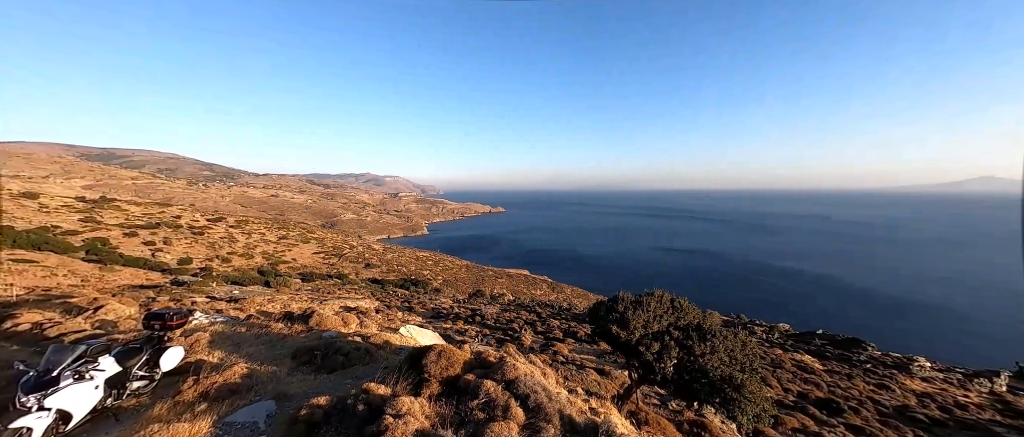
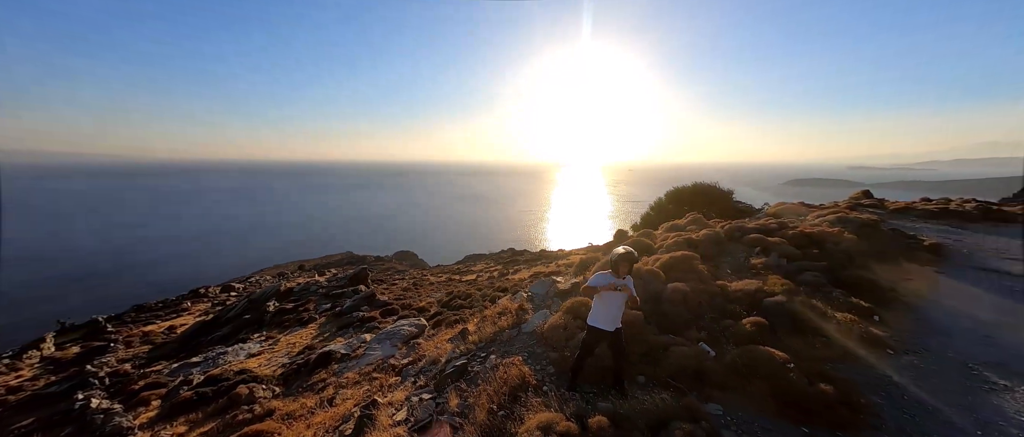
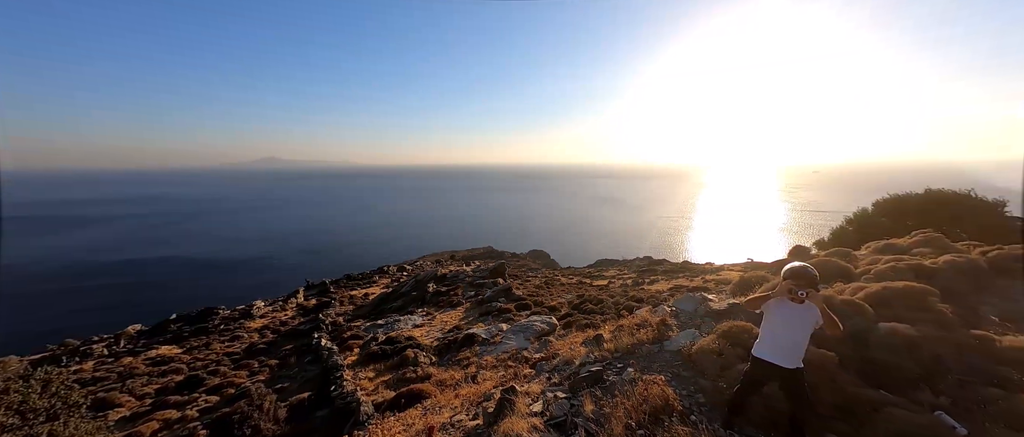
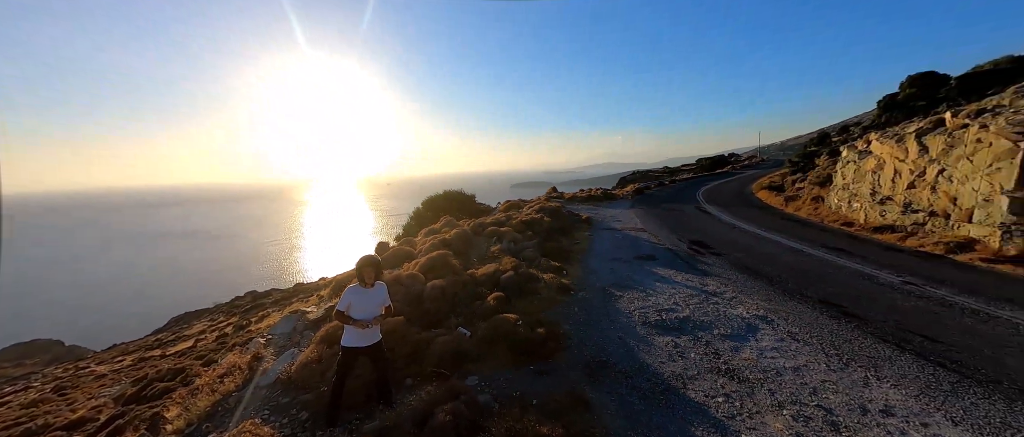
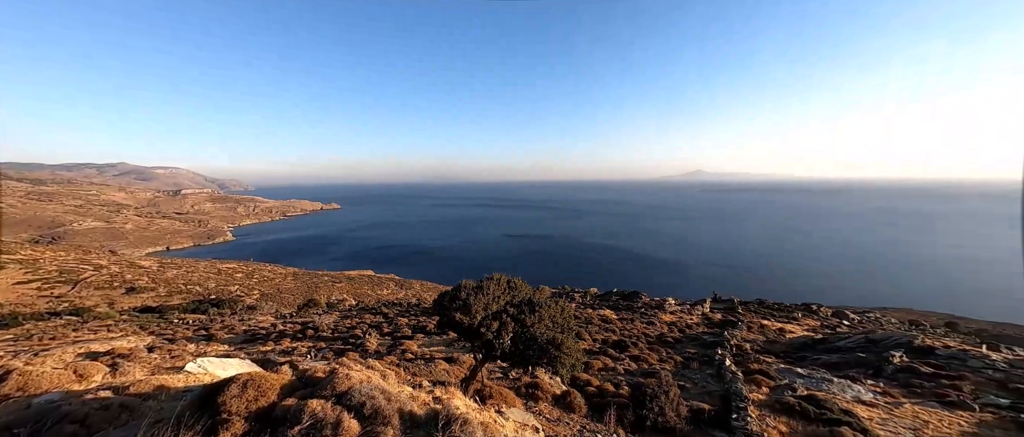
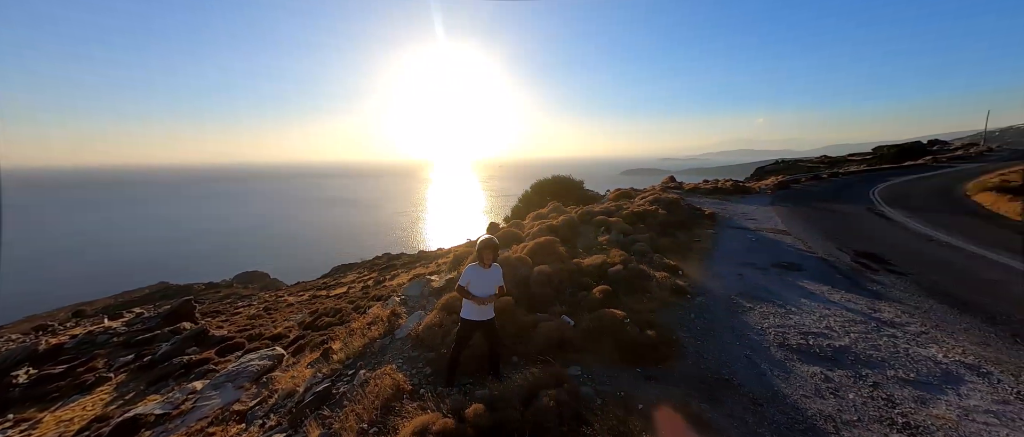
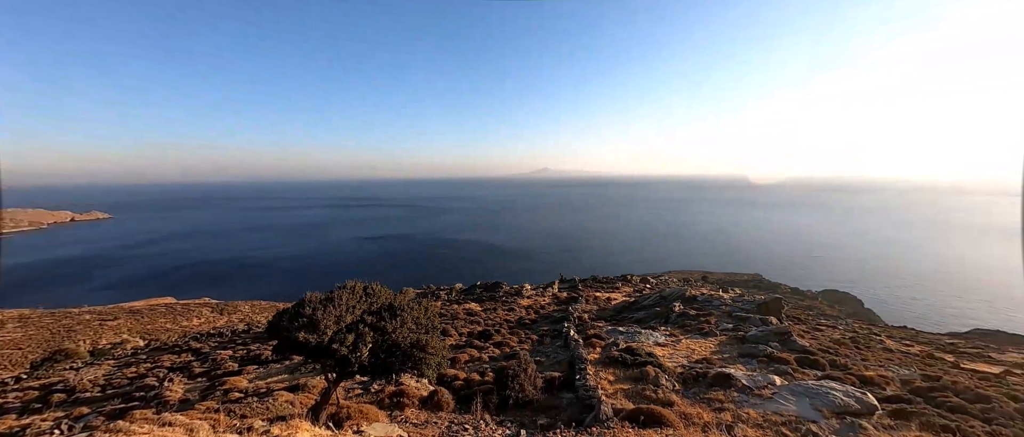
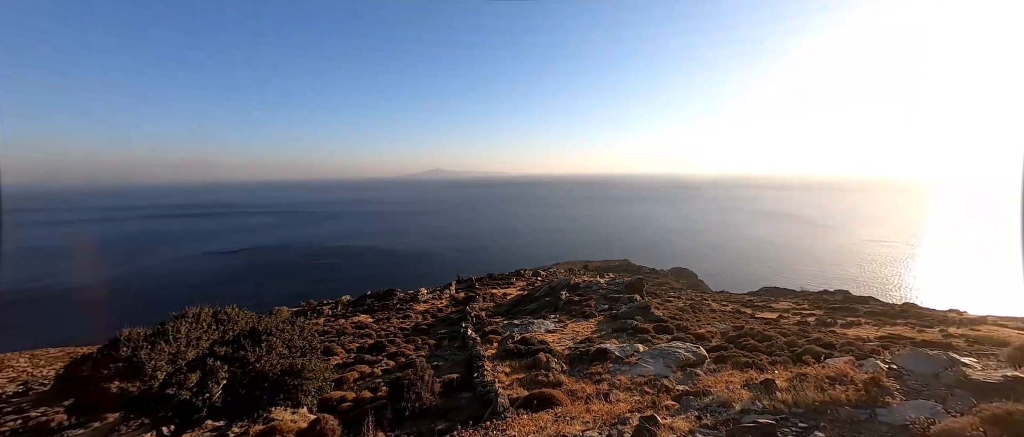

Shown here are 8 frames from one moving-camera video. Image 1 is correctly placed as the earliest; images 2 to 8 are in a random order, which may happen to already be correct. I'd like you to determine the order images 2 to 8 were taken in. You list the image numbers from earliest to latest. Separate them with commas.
5, 7, 8, 3, 2, 6, 4
